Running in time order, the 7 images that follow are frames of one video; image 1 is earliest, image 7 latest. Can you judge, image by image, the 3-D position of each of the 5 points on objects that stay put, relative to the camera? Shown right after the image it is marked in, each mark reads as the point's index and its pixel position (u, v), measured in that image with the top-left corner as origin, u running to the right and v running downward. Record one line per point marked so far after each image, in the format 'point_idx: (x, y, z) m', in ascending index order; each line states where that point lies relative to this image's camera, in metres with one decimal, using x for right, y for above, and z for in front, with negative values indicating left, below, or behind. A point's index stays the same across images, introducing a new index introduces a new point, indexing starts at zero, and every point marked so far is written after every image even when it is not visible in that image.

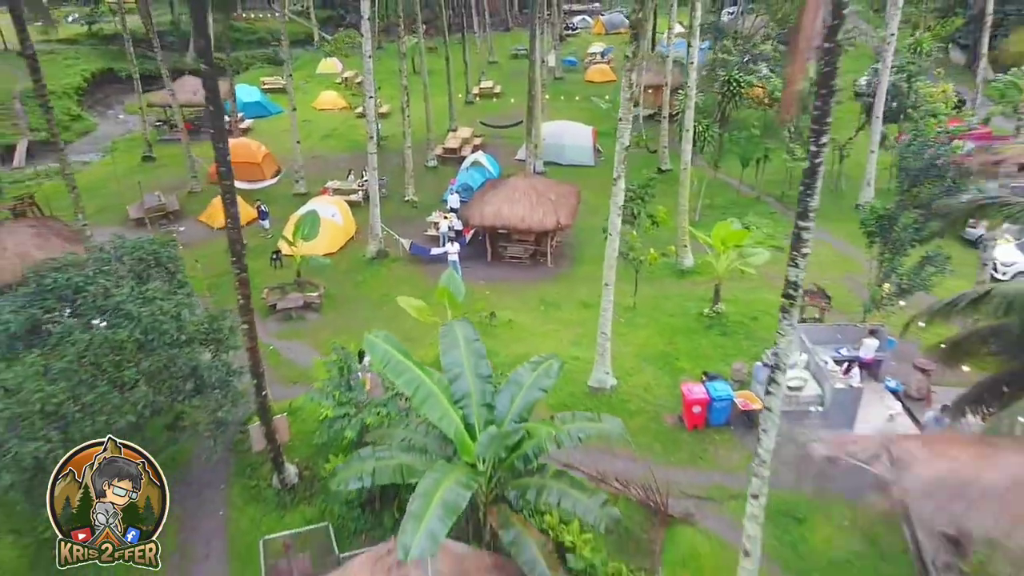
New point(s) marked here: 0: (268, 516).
0: (-2.9, -2.7, +11.6) m
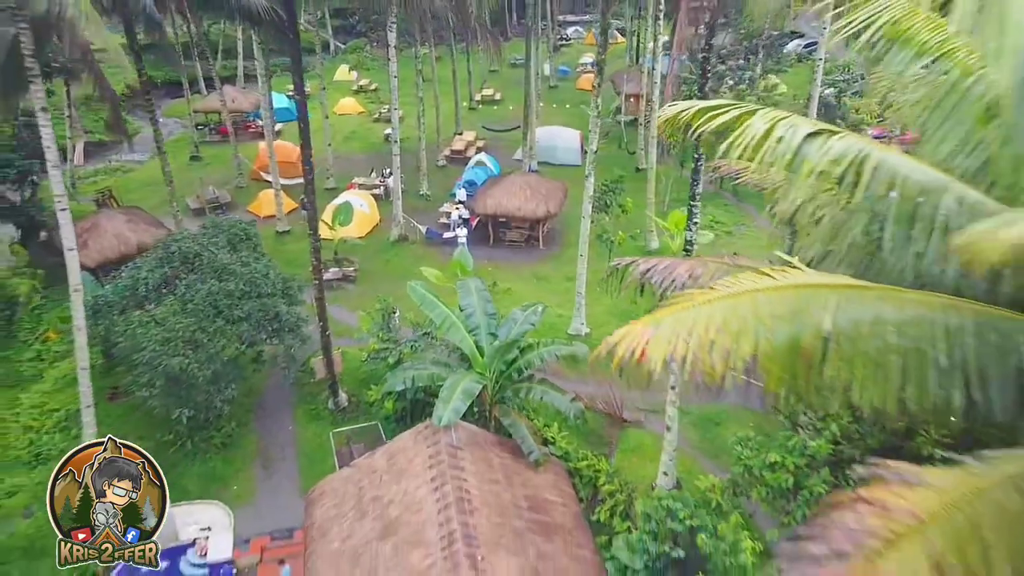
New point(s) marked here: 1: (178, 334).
0: (-2.9, -2.2, +15.5) m
1: (-4.5, -0.6, +13.6) m
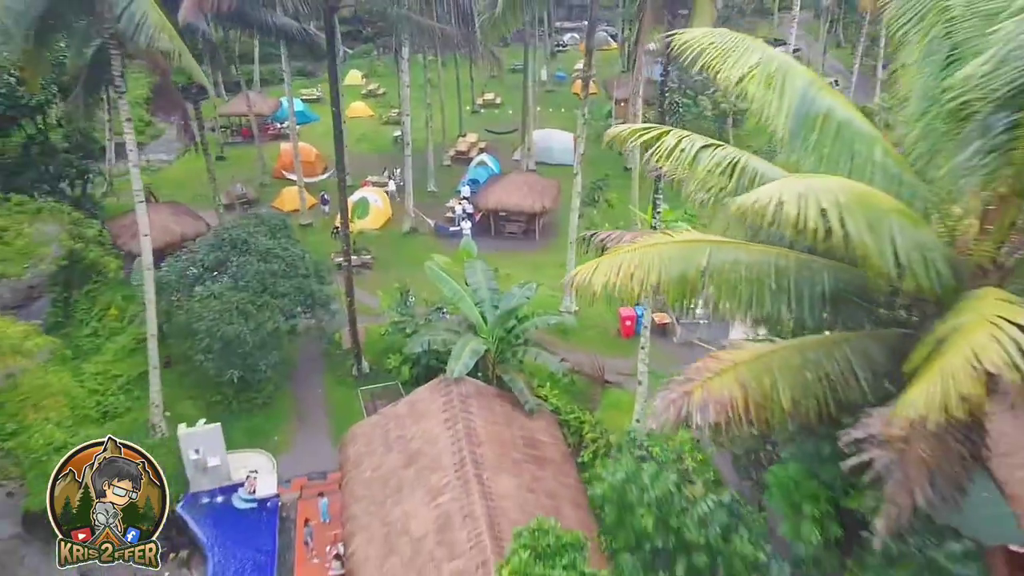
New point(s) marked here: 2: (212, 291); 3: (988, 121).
0: (-2.9, -1.9, +18.1) m
1: (-4.5, -0.3, +16.1) m
2: (-5.0, 0.0, +16.4) m
3: (+2.8, +1.0, +5.8) m
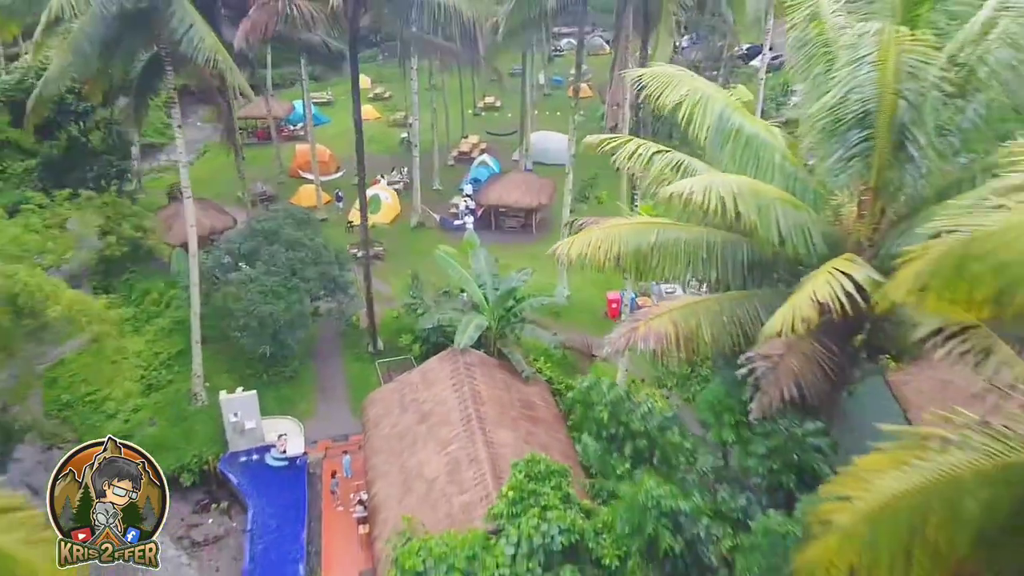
0: (-3.0, -1.6, +20.3) m
1: (-4.5, 0.0, +18.4) m
2: (-5.0, +0.2, +18.7) m
3: (+2.8, +1.3, +8.1) m
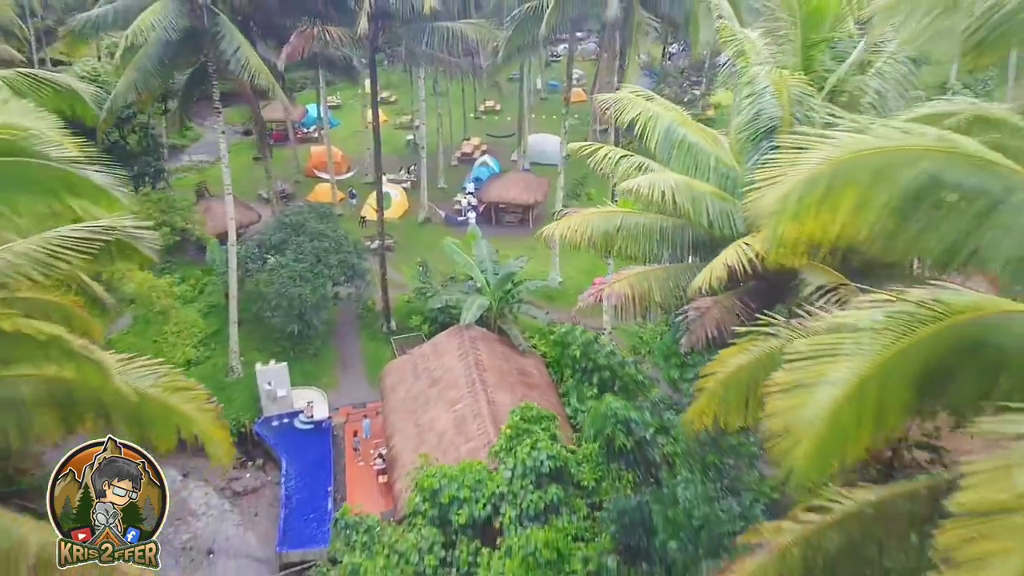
0: (-3.0, -1.3, +22.8) m
1: (-4.6, +0.3, +20.9) m
2: (-5.0, +0.5, +21.2) m
3: (+2.7, +1.6, +10.6) m
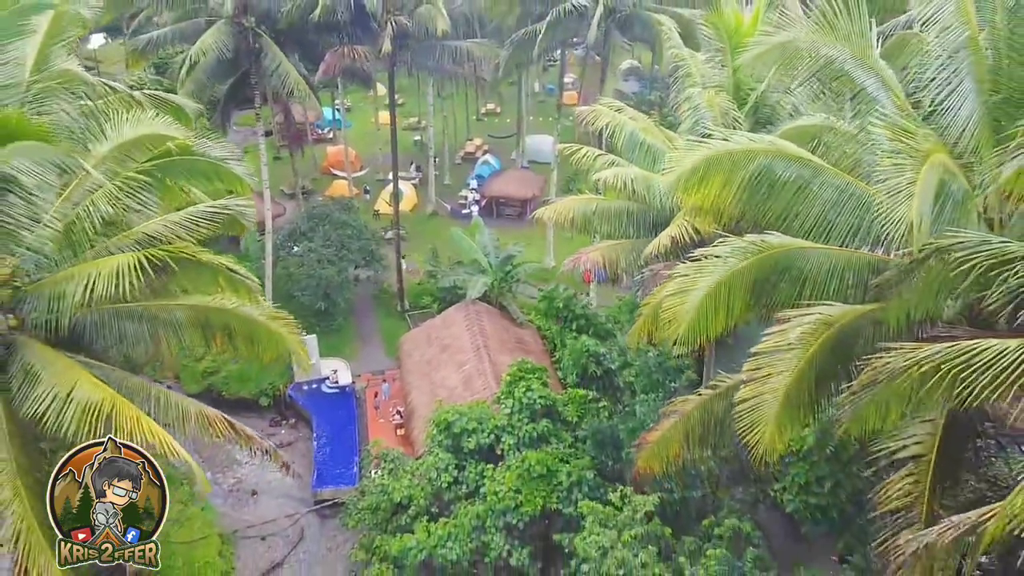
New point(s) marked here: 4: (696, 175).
0: (-3.0, -0.9, +25.9) m
1: (-4.6, +0.7, +23.9) m
2: (-5.0, +1.0, +24.2) m
3: (+2.7, +2.0, +13.7) m
4: (+1.5, +0.9, +7.9) m
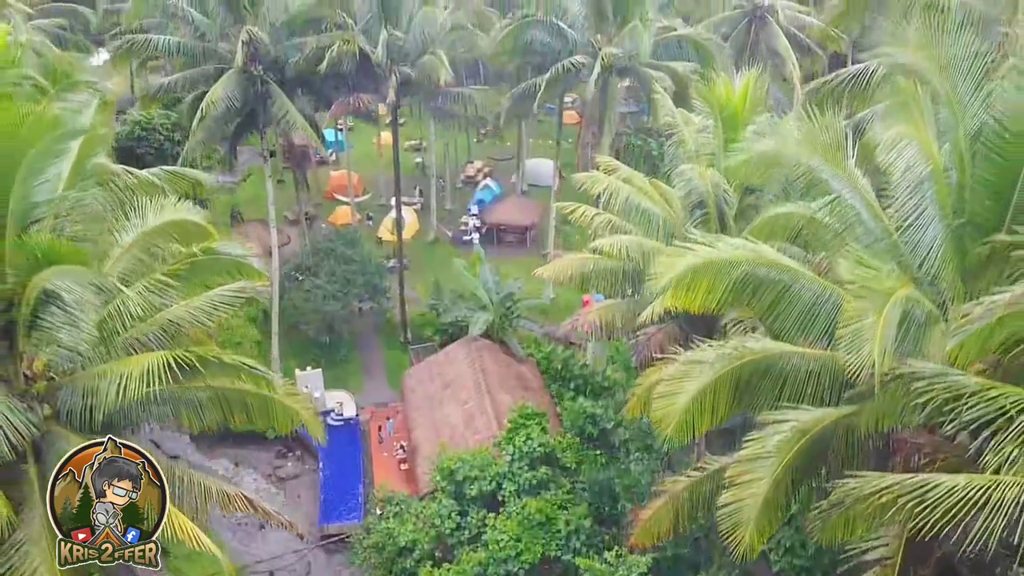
0: (-3.0, -1.7, +26.5) m
1: (-4.6, -0.1, +24.5) m
2: (-5.0, +0.1, +24.8) m
3: (+2.7, +1.1, +14.3) m
4: (+1.5, 0.0, +8.5) m
